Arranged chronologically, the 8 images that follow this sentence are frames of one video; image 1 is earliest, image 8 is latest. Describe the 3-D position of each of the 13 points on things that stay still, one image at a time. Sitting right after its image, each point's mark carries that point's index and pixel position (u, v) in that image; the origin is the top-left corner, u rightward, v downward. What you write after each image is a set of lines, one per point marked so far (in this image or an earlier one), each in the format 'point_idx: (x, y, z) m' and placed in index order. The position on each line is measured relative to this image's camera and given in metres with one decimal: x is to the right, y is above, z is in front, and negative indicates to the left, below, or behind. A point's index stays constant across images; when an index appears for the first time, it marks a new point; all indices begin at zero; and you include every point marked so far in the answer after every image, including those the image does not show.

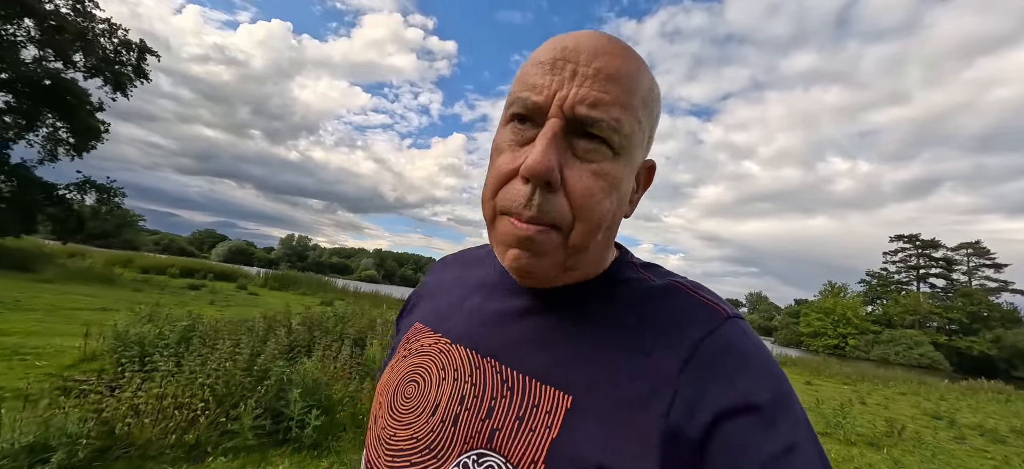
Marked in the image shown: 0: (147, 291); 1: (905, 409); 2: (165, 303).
0: (-18.4, -2.9, +19.4) m
1: (+13.1, -5.8, +12.9) m
2: (-15.4, -2.9, +16.5) m
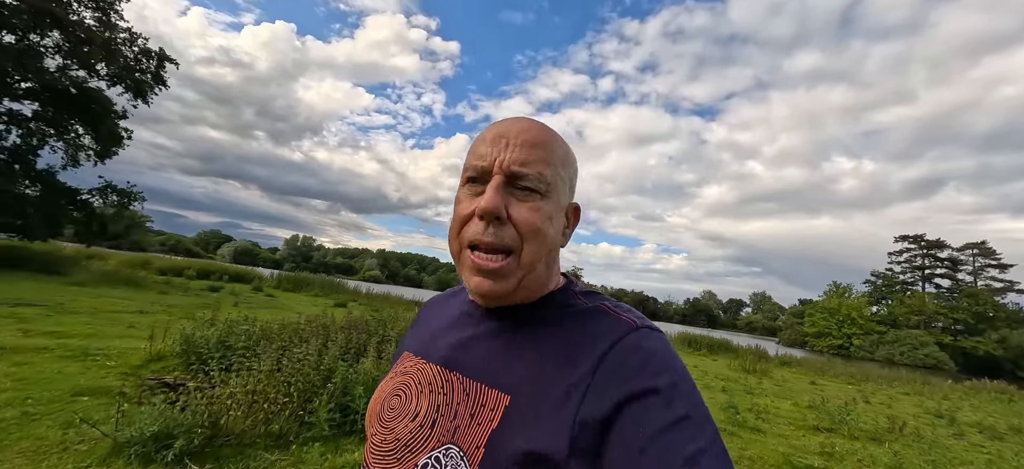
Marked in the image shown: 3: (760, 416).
0: (-17.7, -3.1, +20.1) m
1: (+13.7, -5.9, +13.4) m
2: (-14.8, -3.1, +17.2) m
3: (+5.6, -4.1, +8.8) m
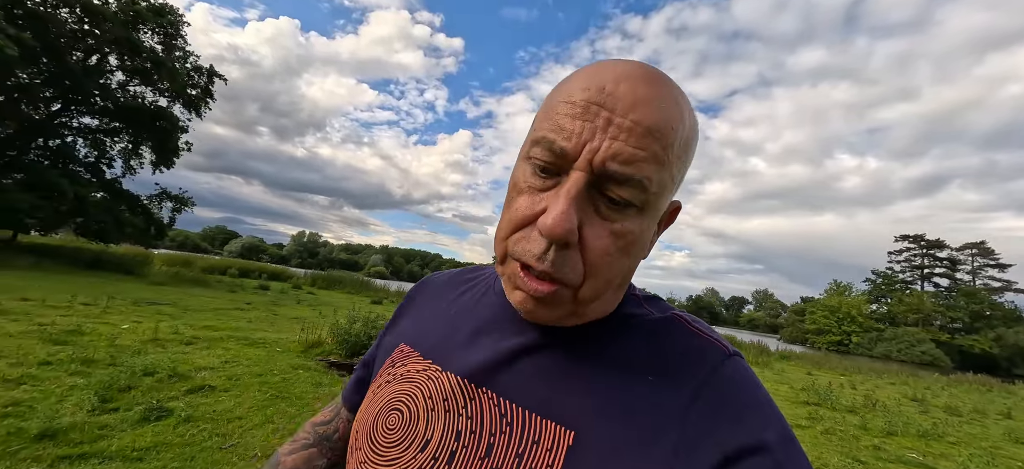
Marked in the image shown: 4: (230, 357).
0: (-16.0, -3.4, +22.7) m
1: (+15.3, -6.4, +15.8) m
2: (-13.1, -3.4, +19.7) m
3: (+7.3, -4.6, +11.2) m
4: (-5.9, -2.6, +8.3) m
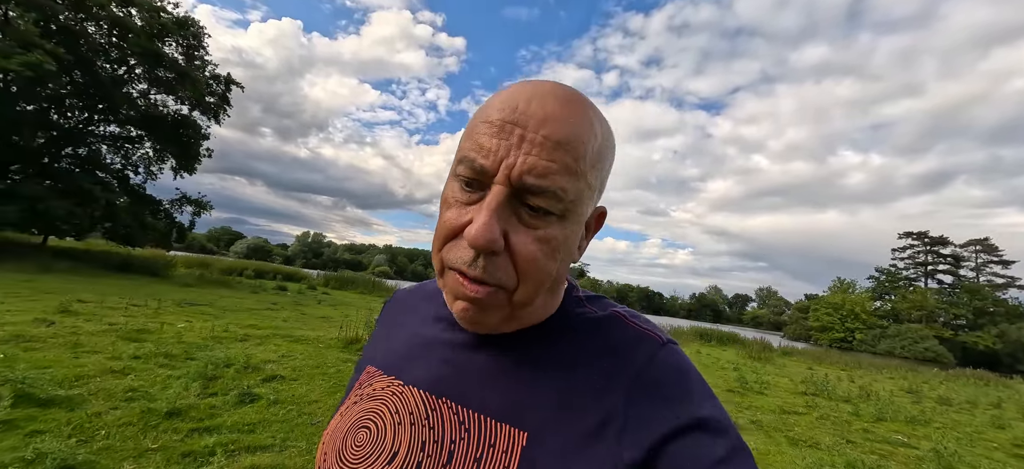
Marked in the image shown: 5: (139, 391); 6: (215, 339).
0: (-15.4, -3.6, +23.7) m
1: (+16.0, -6.5, +16.6) m
2: (-12.4, -3.6, +20.7) m
3: (+7.9, -4.7, +12.1) m
4: (-5.4, -2.8, +9.2) m
5: (-5.6, -2.4, +5.9) m
6: (-7.4, -2.6, +9.8) m
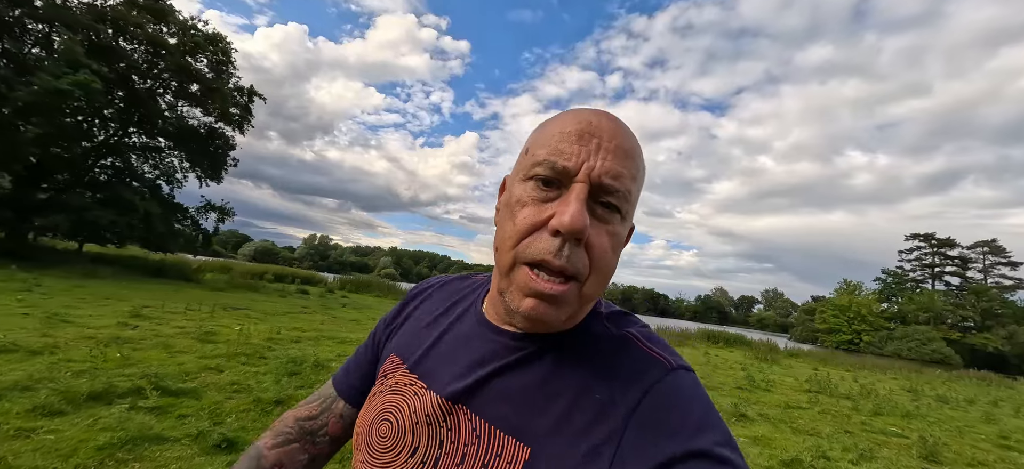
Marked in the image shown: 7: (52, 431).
0: (-14.4, -4.0, +24.9) m
1: (+16.9, -6.8, +17.5) m
2: (-11.5, -4.0, +21.8) m
3: (+8.7, -5.0, +13.0) m
4: (-4.6, -3.1, +10.3) m
5: (-4.8, -2.7, +7.0) m
6: (-6.6, -3.0, +10.9) m
7: (-5.2, -2.2, +4.4) m
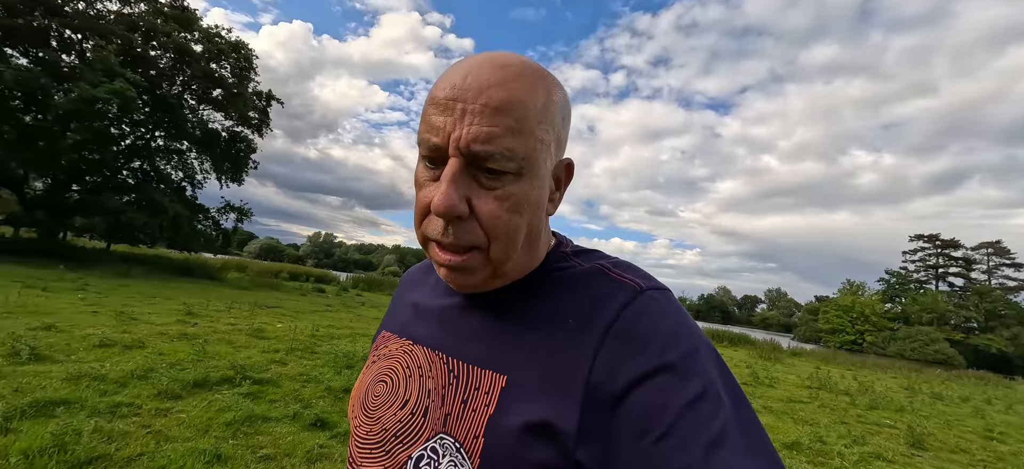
0: (-13.6, -4.1, +25.9) m
1: (+17.6, -7.0, +18.3) m
2: (-10.7, -4.1, +22.8) m
3: (+9.4, -5.2, +13.9) m
4: (-3.9, -3.3, +11.3) m
5: (-4.1, -2.9, +7.9) m
6: (-5.9, -3.1, +11.9) m
7: (-4.5, -2.4, +5.4) m
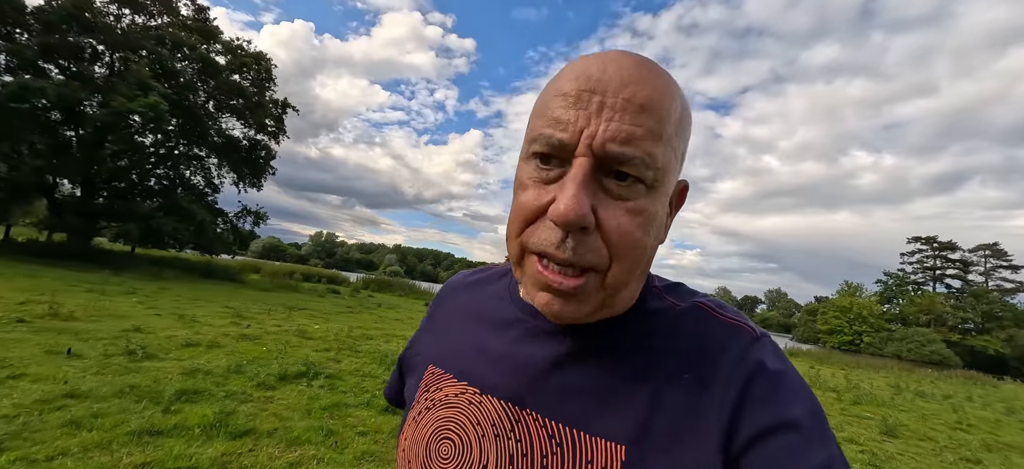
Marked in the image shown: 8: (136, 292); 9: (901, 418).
0: (-13.0, -4.4, +27.2) m
1: (+18.2, -7.4, +19.6) m
2: (-10.1, -4.4, +24.1) m
3: (+10.1, -5.6, +15.2) m
4: (-3.2, -3.6, +12.5) m
5: (-3.5, -3.2, +9.2) m
6: (-5.3, -3.5, +13.2) m
7: (-3.9, -2.8, +6.6) m
8: (-15.8, -2.4, +16.3) m
9: (+11.1, -5.2, +11.1) m
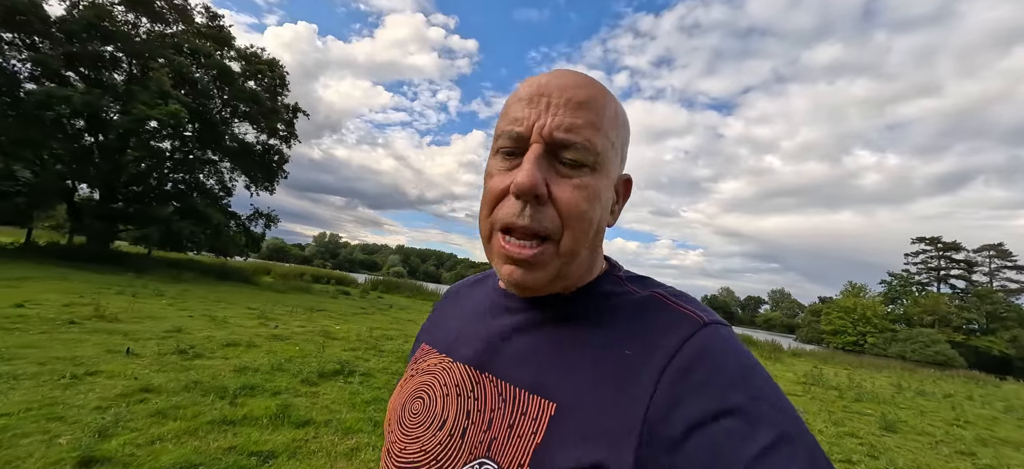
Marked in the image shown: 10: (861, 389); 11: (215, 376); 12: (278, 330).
0: (-12.4, -4.6, +27.8) m
1: (+18.8, -7.6, +20.0) m
2: (-9.5, -4.6, +24.7) m
3: (+10.6, -5.8, +15.7) m
4: (-2.7, -3.8, +13.1) m
5: (-3.0, -3.4, +9.8) m
6: (-4.7, -3.7, +13.8) m
7: (-3.4, -3.0, +7.2) m
8: (-15.2, -2.6, +17.0) m
9: (+11.6, -5.4, +11.6) m
10: (+13.4, -5.9, +14.8) m
11: (-5.4, -2.6, +7.1) m
12: (-7.5, -3.1, +12.5) m
